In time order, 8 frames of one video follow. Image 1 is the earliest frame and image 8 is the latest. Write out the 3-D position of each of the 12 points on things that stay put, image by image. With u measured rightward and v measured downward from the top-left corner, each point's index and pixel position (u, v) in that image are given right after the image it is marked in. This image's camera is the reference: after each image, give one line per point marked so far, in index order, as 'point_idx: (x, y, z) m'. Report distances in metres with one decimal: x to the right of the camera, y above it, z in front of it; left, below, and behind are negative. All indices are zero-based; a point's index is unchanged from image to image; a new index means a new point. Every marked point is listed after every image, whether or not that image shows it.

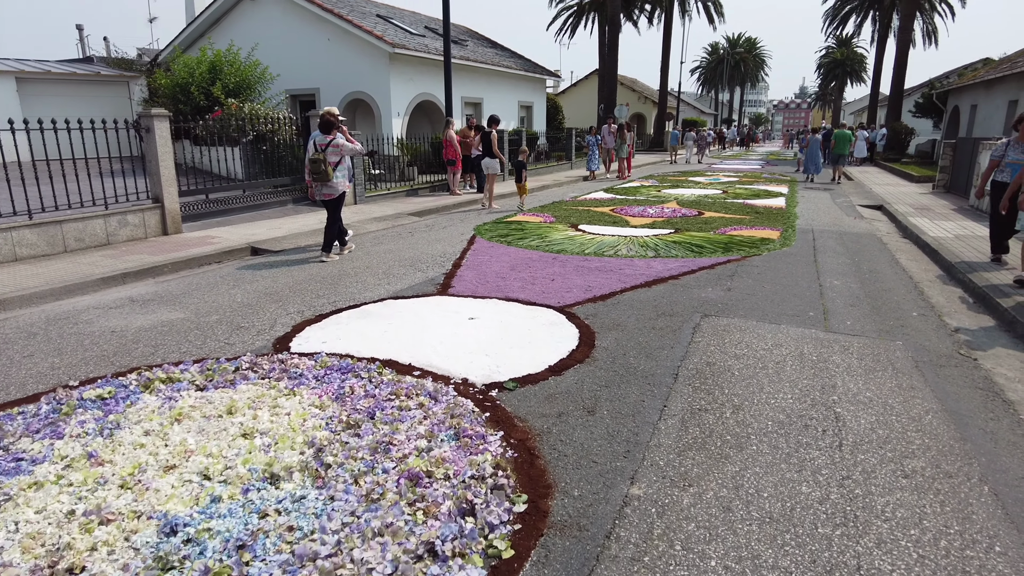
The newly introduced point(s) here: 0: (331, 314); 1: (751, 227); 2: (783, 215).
0: (-1.5, -0.2, +5.5) m
1: (+3.9, +1.0, +10.5) m
2: (+5.0, +1.3, +12.0) m
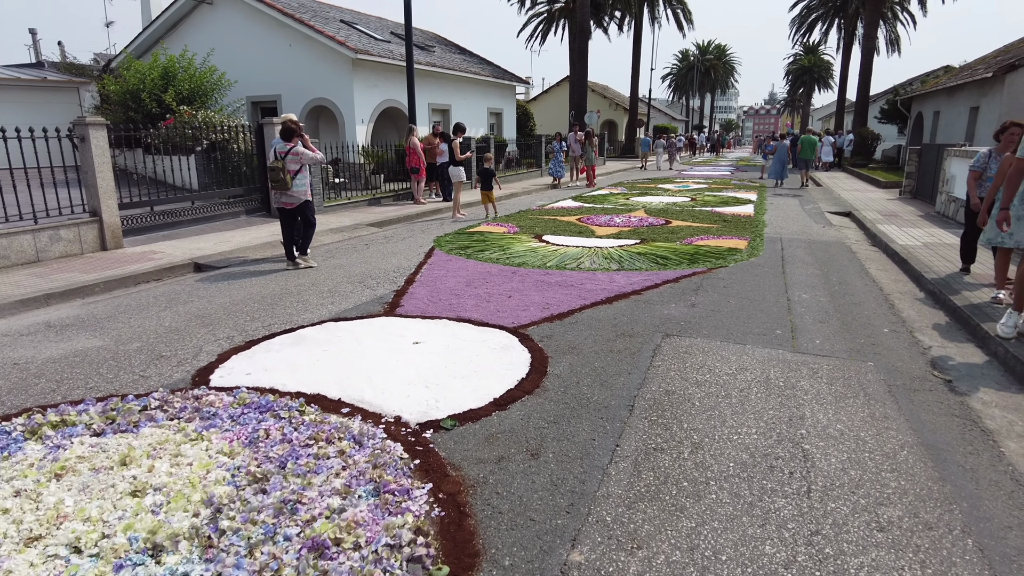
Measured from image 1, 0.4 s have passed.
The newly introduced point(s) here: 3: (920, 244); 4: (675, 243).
0: (-1.9, -0.4, +5.1) m
1: (+3.3, +0.8, +10.3) m
2: (+4.3, +1.2, +11.7) m
3: (+6.1, +0.7, +9.7) m
4: (+2.4, +0.7, +9.5) m
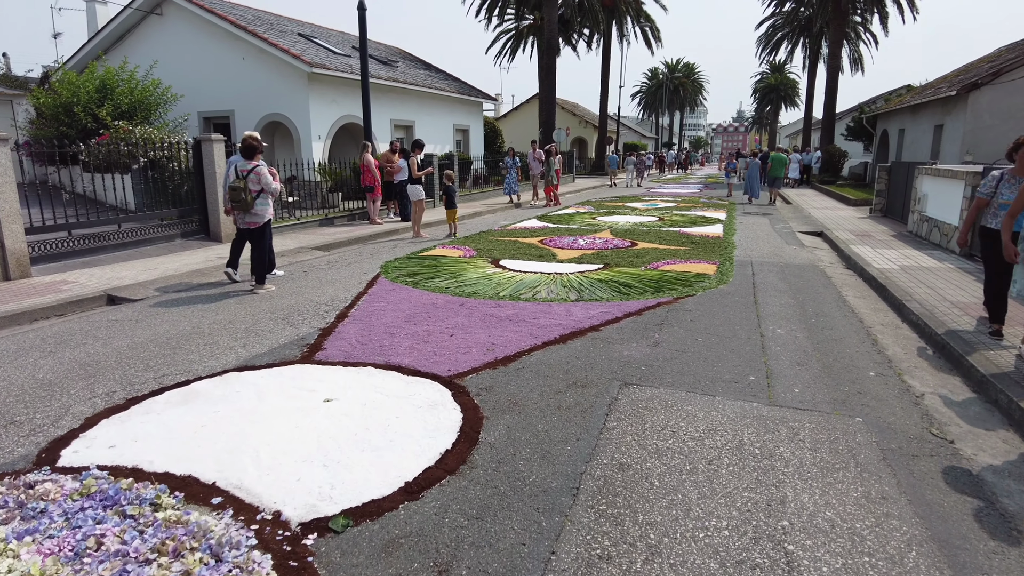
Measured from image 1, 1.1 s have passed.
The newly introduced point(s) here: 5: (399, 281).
0: (-2.4, -0.7, +4.2) m
1: (+2.6, +0.4, +9.7) m
2: (+3.6, +0.7, +11.2) m
3: (+5.4, +0.3, +9.2) m
4: (+1.8, +0.3, +8.9) m
5: (-1.4, +0.1, +8.1) m
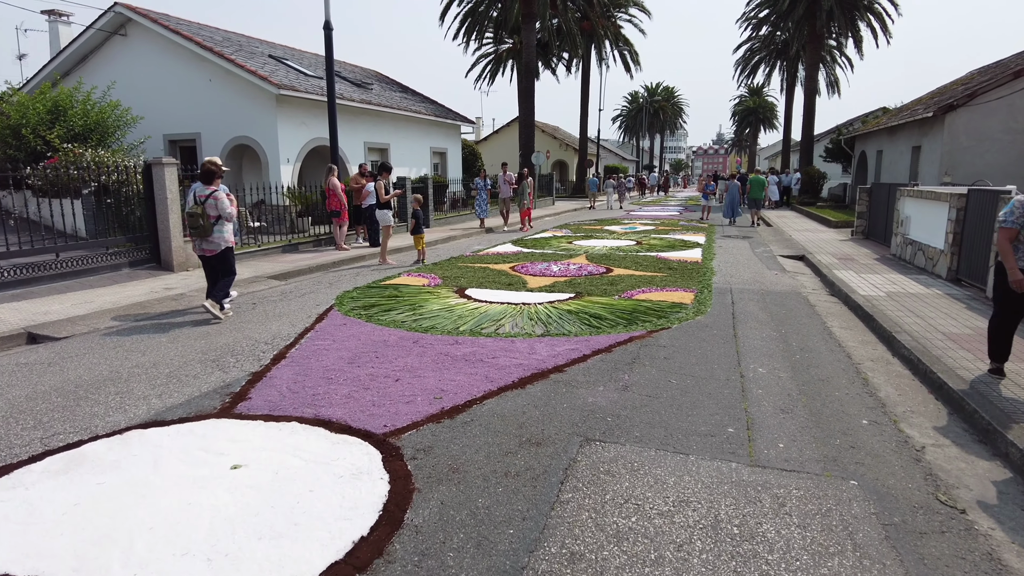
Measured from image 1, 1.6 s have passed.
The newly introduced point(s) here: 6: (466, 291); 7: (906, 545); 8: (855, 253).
0: (-2.7, -1.0, +3.6) m
1: (+2.1, 0.0, +9.2) m
2: (+3.1, +0.3, +10.7) m
3: (+5.0, -0.1, +8.7) m
4: (+1.3, -0.1, +8.3) m
5: (-1.8, -0.3, +7.5) m
6: (-0.6, 0.0, +8.9) m
7: (+1.7, -1.1, +2.9) m
8: (+6.8, +0.7, +12.9) m
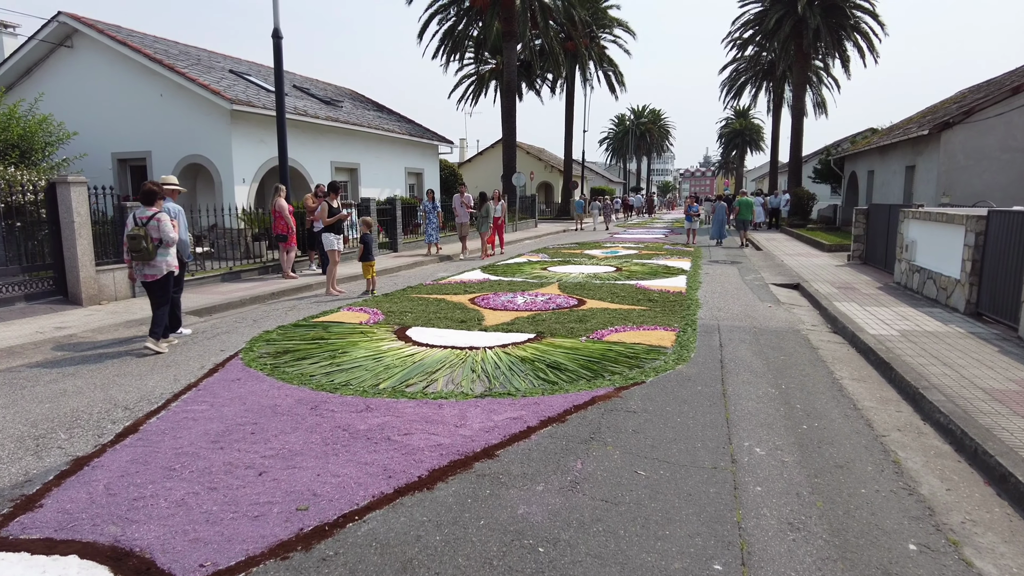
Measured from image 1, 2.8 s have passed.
0: (-3.2, -1.3, +2.2) m
1: (+1.5, -0.4, +7.9) m
2: (+2.5, -0.2, +9.4) m
3: (+4.4, -0.5, +7.5) m
4: (+0.7, -0.6, +7.0) m
5: (-2.4, -0.7, +6.1) m
6: (-1.2, -0.5, +7.5) m
7: (+1.2, -1.4, +1.5) m
8: (+6.2, +0.1, +11.7) m
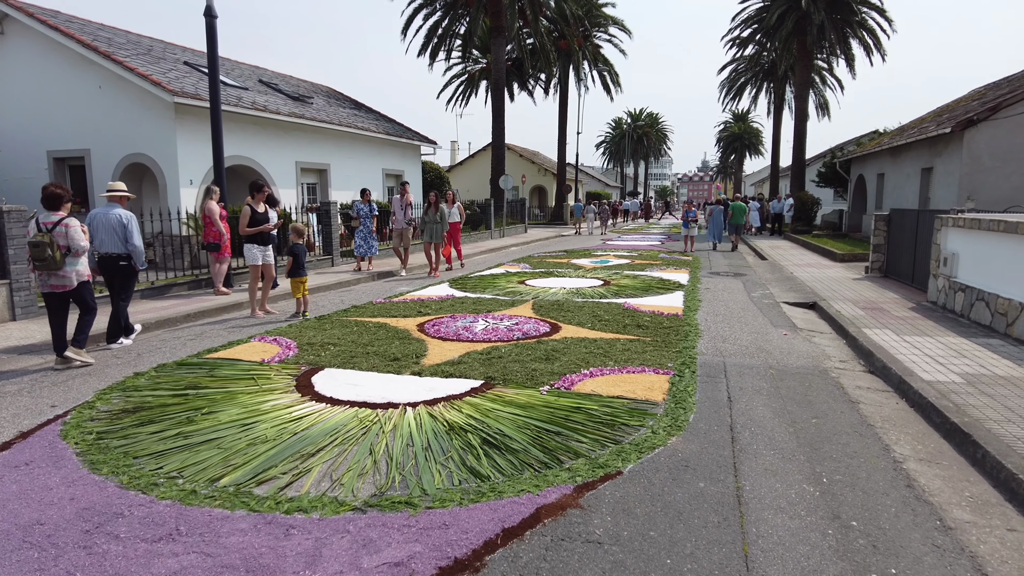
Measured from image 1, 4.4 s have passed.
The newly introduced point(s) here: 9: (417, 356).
0: (-3.7, -1.5, +0.4) m
1: (+1.0, -0.7, +6.1) m
2: (+1.9, -0.5, +7.7) m
3: (+3.9, -0.8, +5.7) m
4: (+0.2, -0.8, +5.2) m
5: (-2.9, -1.0, +4.3) m
6: (-1.7, -0.8, +5.8) m
7: (+0.8, -1.6, -0.3) m
8: (+5.7, -0.2, +9.9) m
9: (-0.9, -0.7, +6.5) m
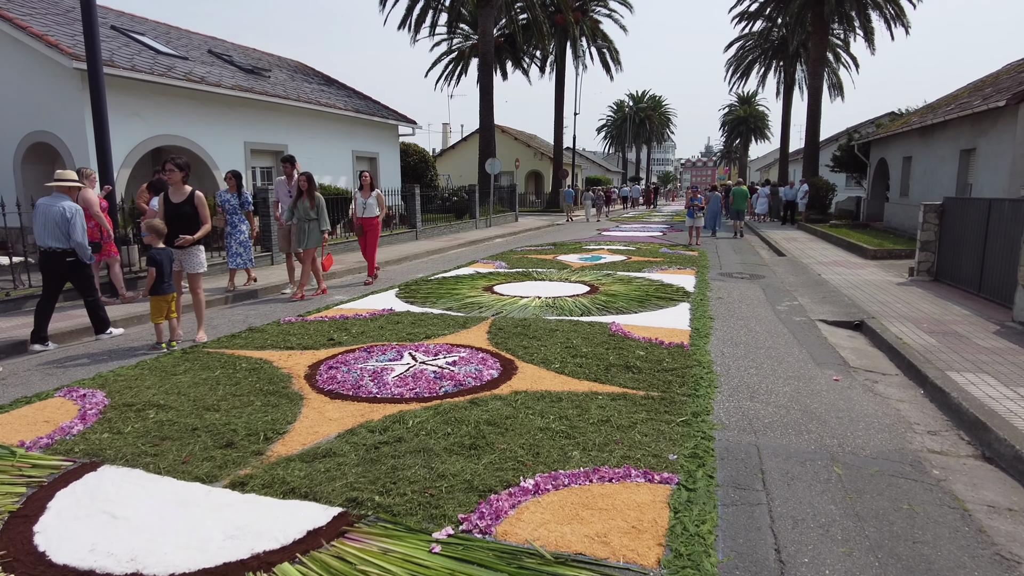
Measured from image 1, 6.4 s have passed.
0: (-4.3, -1.9, -1.9) m
1: (+0.5, -1.0, +3.7) m
2: (+1.4, -0.7, +5.3) m
3: (+3.3, -1.1, +3.3) m
4: (-0.3, -1.1, +2.9) m
5: (-3.5, -1.3, +2.0) m
6: (-2.3, -1.0, +3.4) m
7: (+0.2, -2.0, -2.6) m
8: (+5.1, -0.4, +7.6) m
9: (-1.5, -0.9, +4.1) m
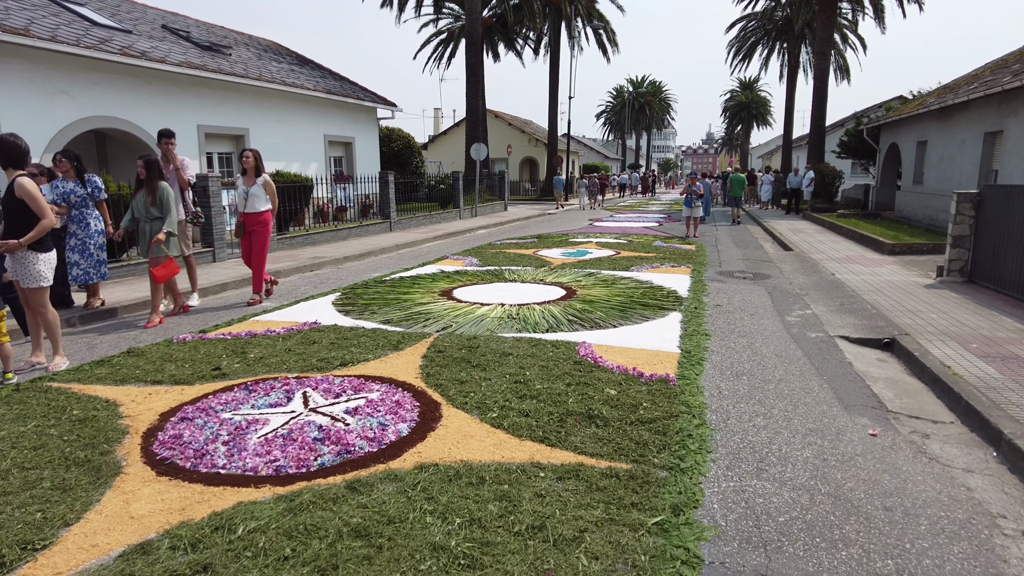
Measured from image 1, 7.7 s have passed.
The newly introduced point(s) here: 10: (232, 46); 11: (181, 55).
0: (-4.8, -2.2, -3.4) m
1: (0.0, -1.1, +2.3) m
2: (+0.9, -0.9, +3.8) m
3: (+2.8, -1.2, +1.9) m
4: (-0.8, -1.3, +1.4) m
5: (-4.0, -1.5, +0.5) m
6: (-2.8, -1.2, +2.0) m
7: (-0.3, -2.3, -4.1) m
8: (+4.6, -0.4, +6.1) m
9: (-2.0, -1.1, +2.7) m
10: (-8.2, +7.1, +19.0) m
11: (-7.8, +5.5, +15.3) m
